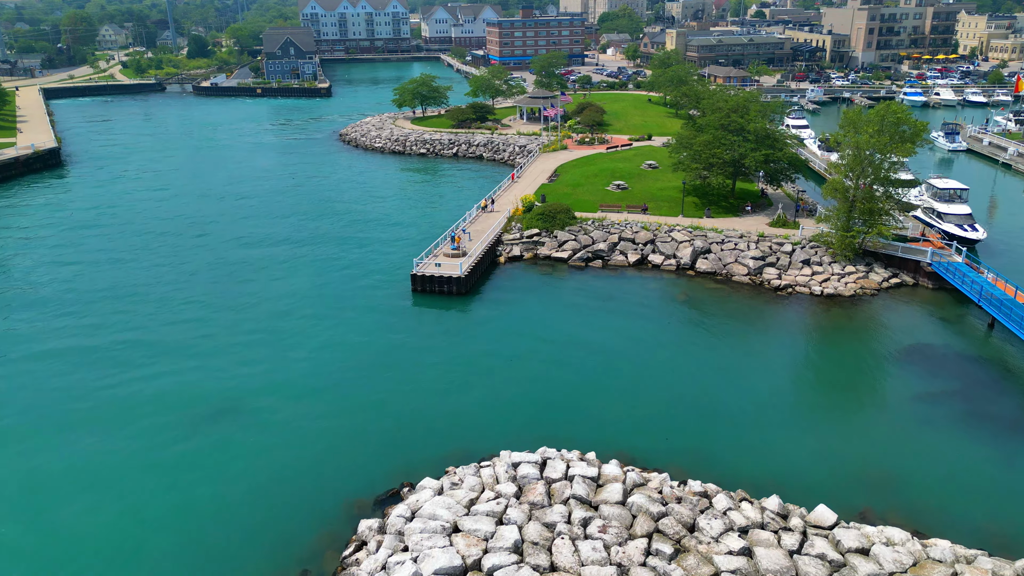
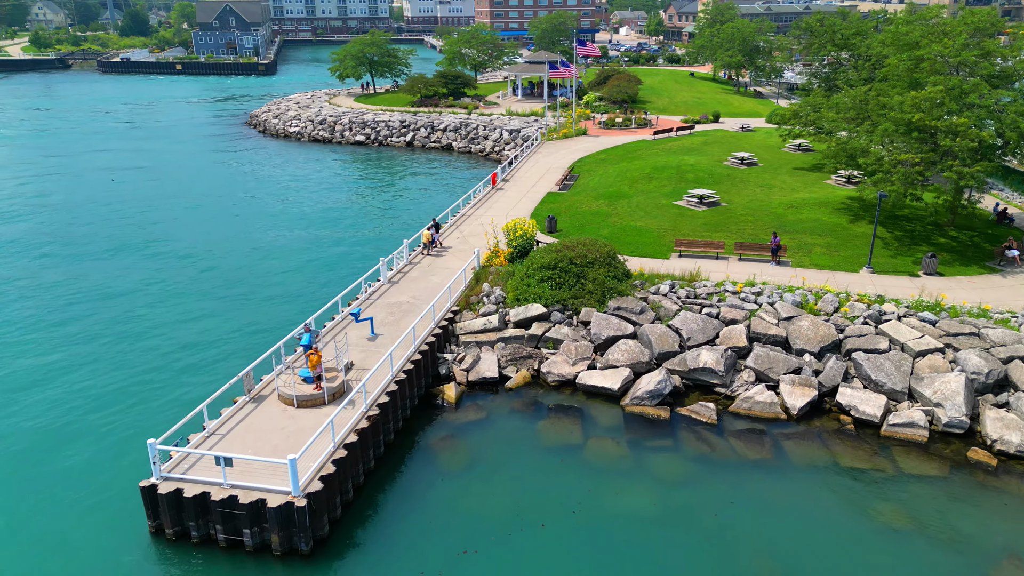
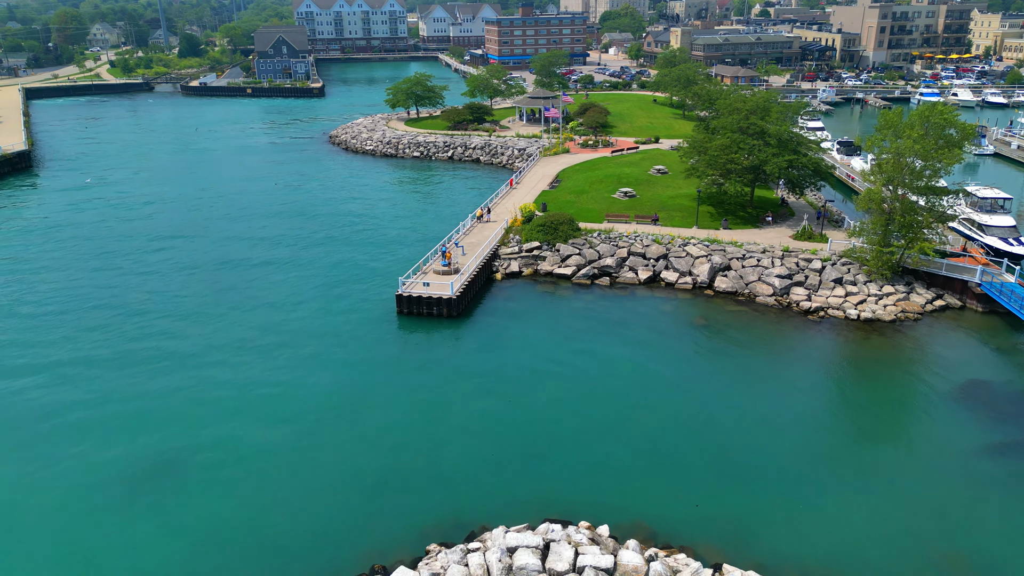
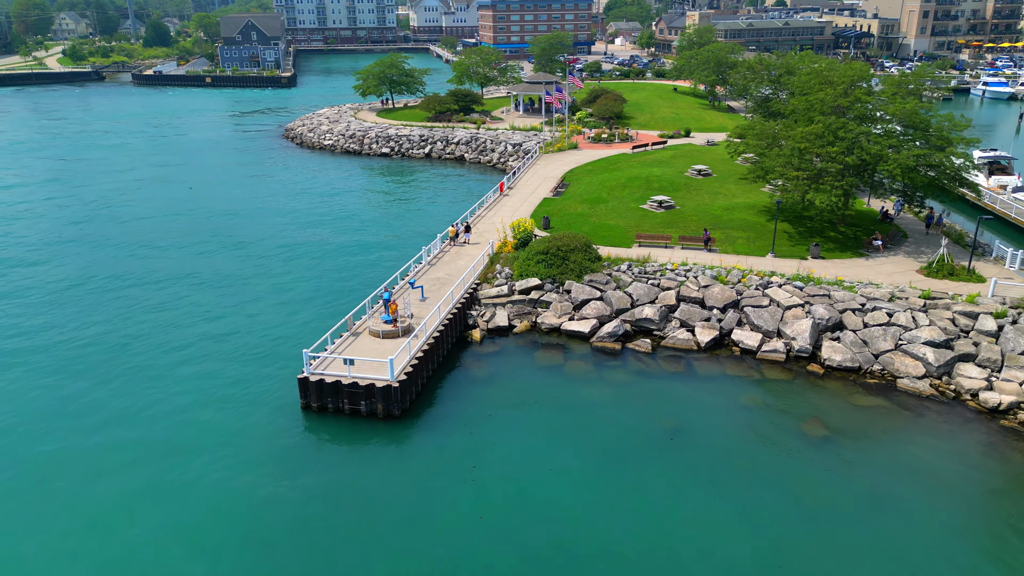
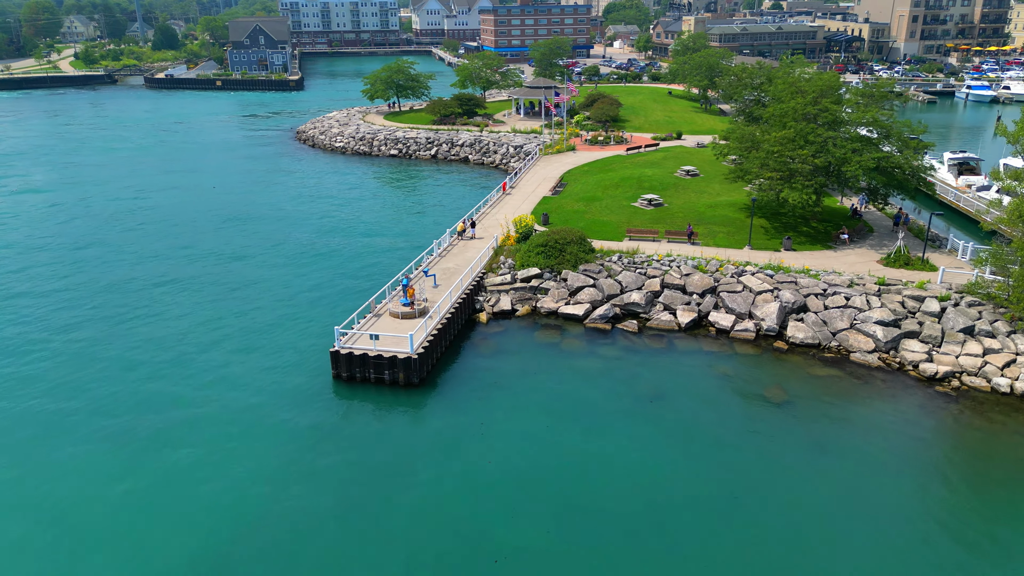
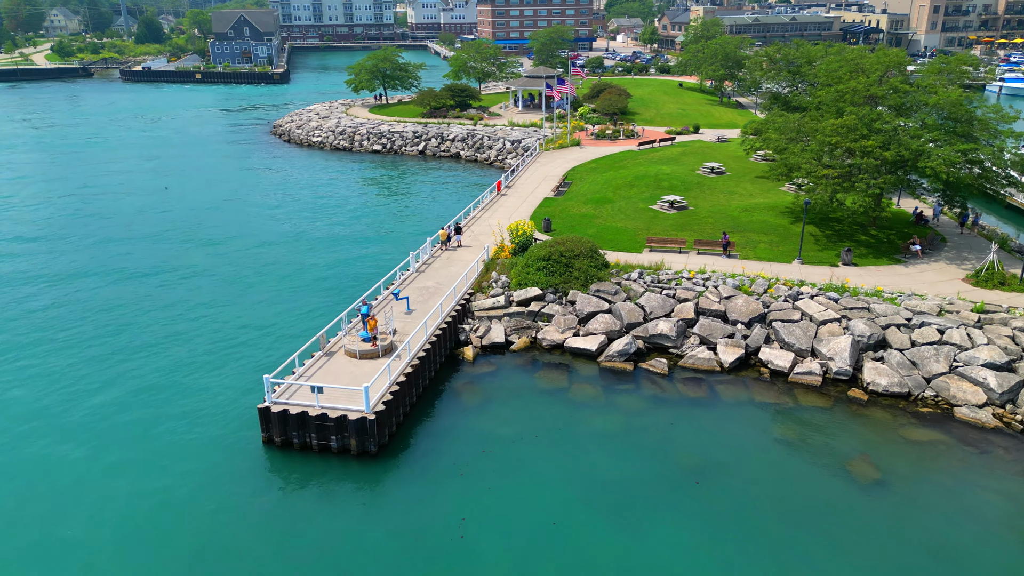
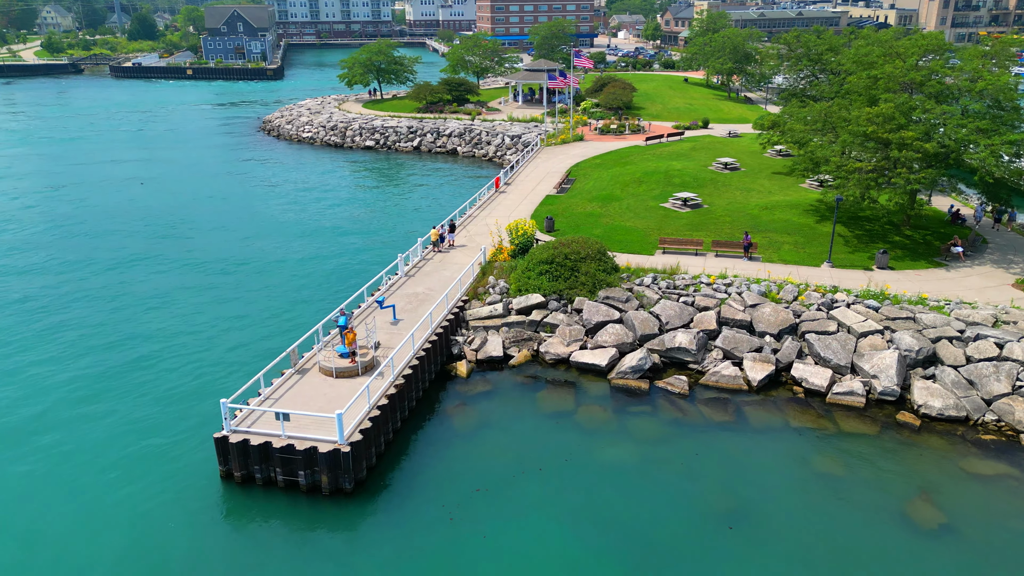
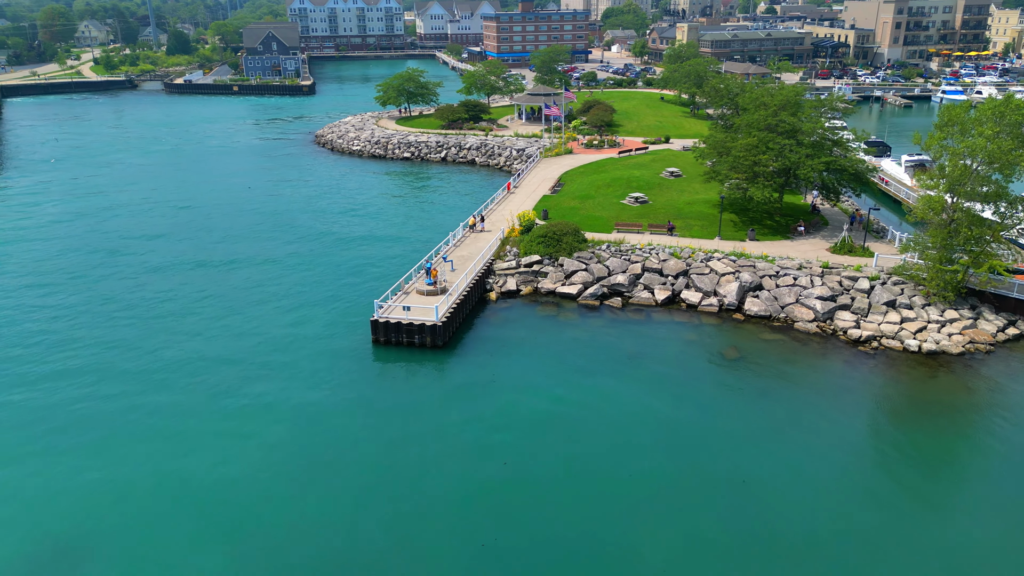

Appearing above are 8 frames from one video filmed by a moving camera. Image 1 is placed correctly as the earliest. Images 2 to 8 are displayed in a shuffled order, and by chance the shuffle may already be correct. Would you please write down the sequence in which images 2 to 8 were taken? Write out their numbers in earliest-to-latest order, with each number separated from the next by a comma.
3, 8, 5, 4, 6, 7, 2
